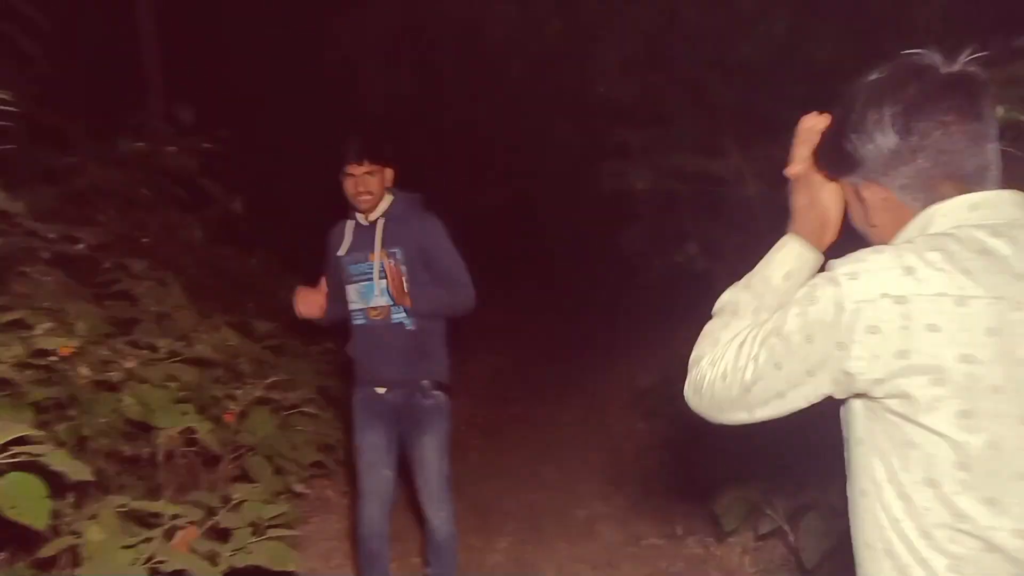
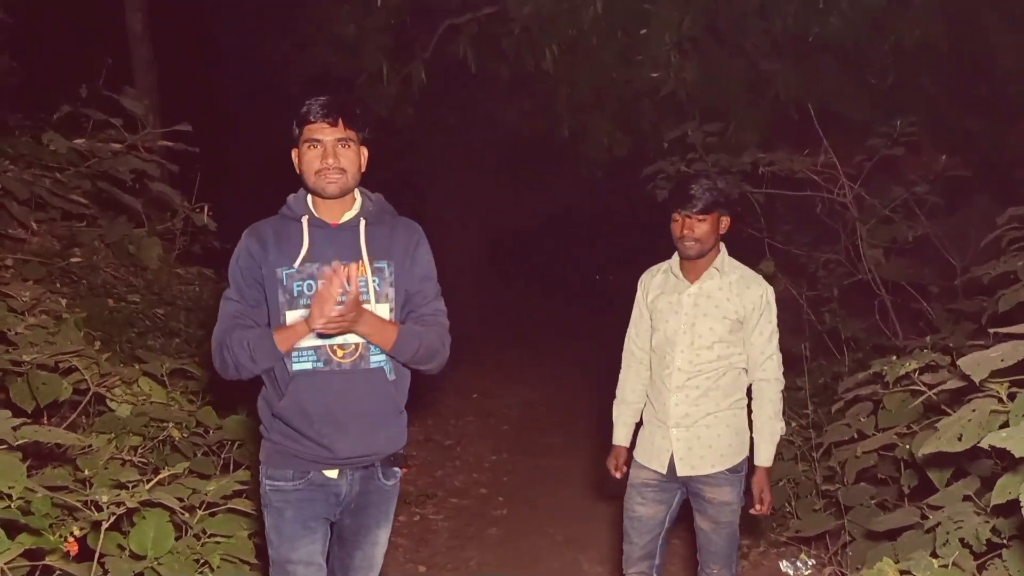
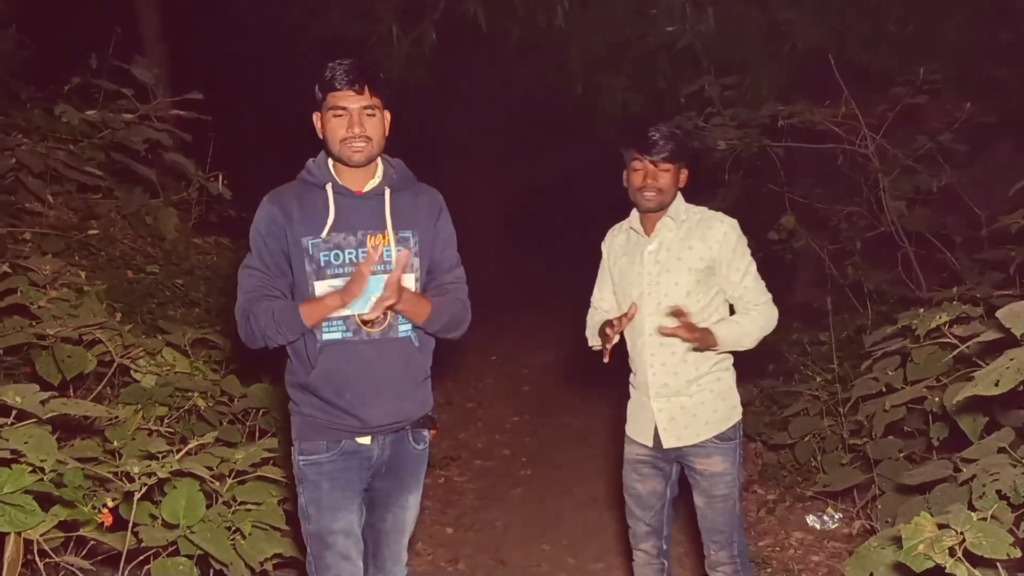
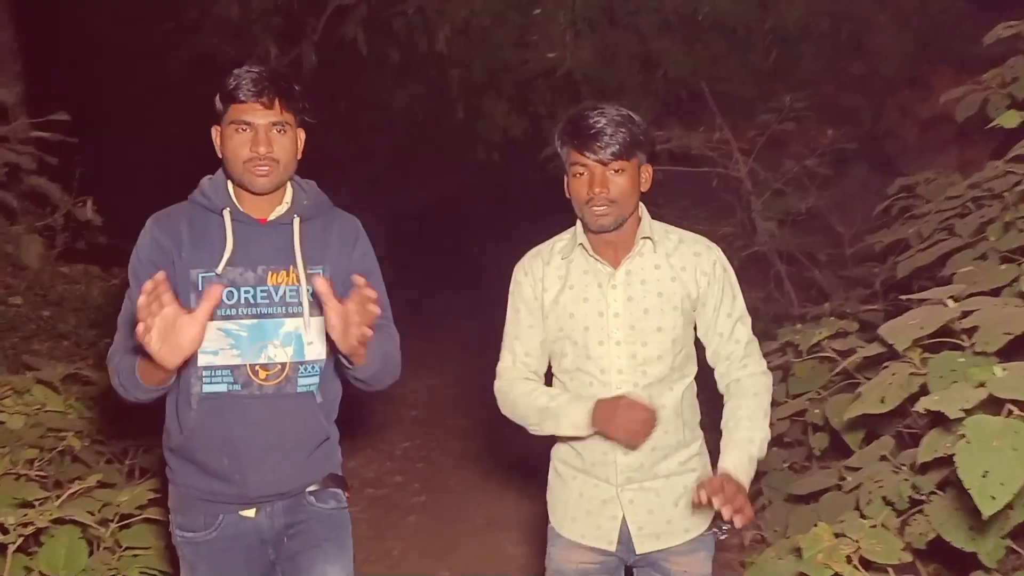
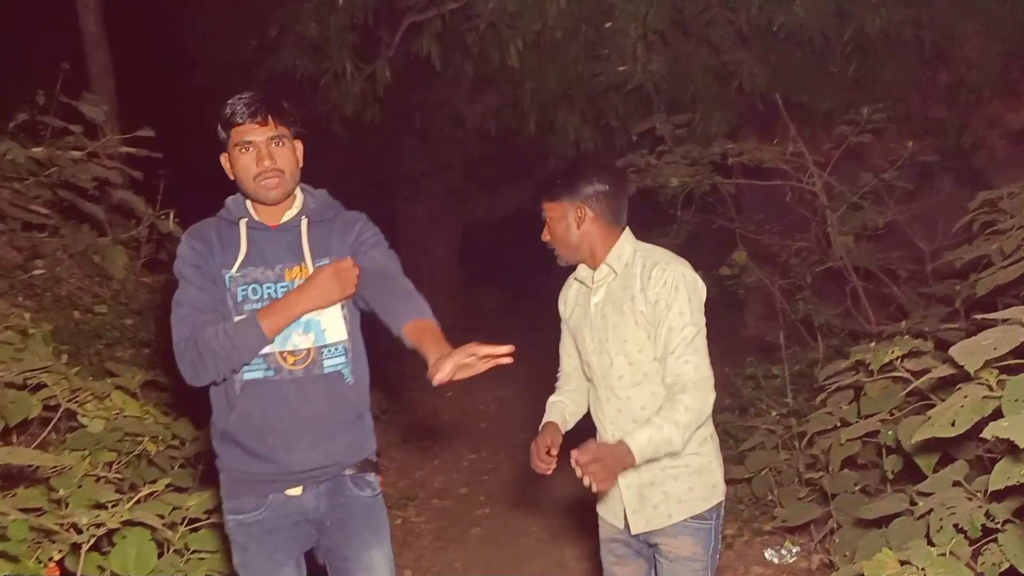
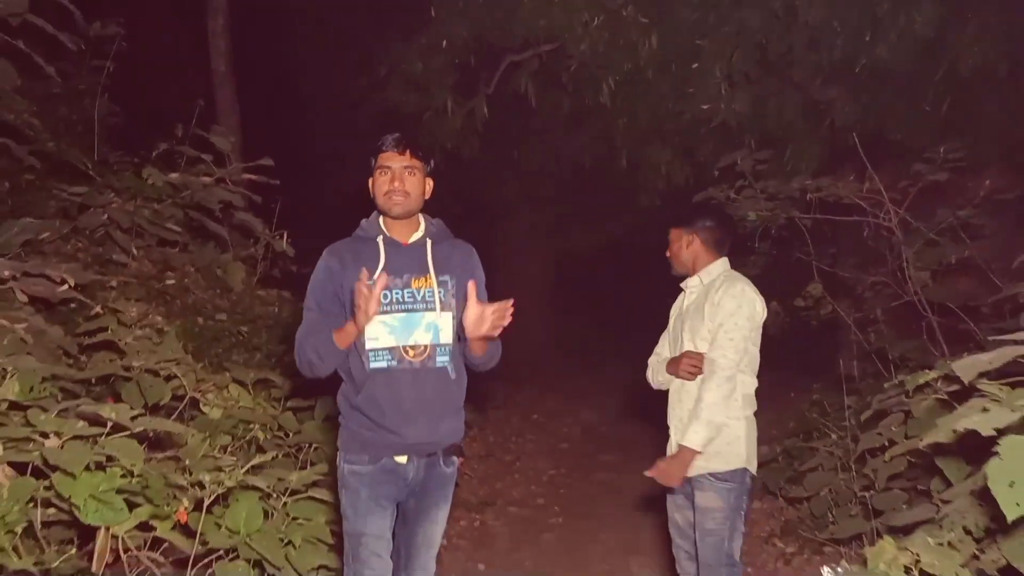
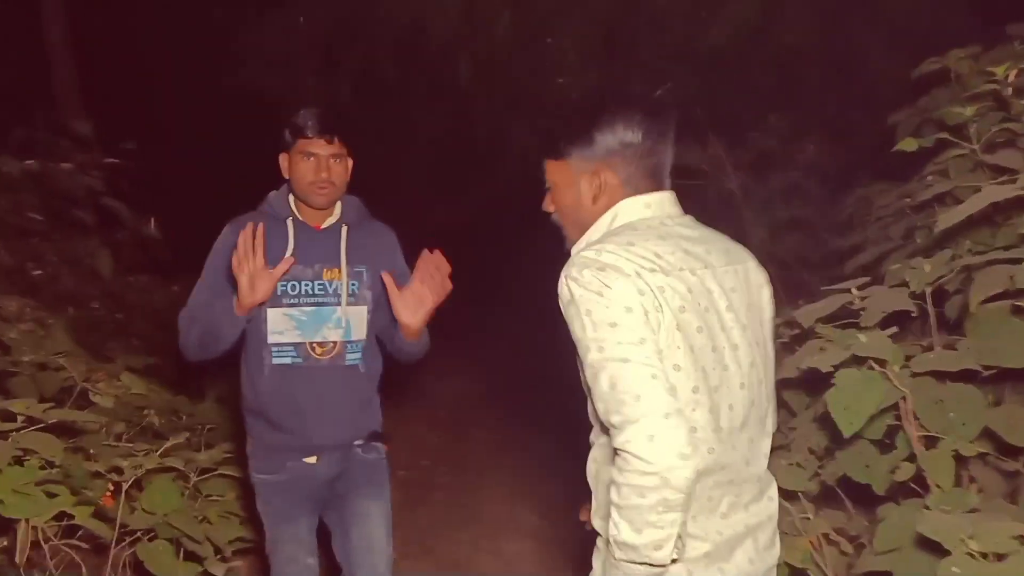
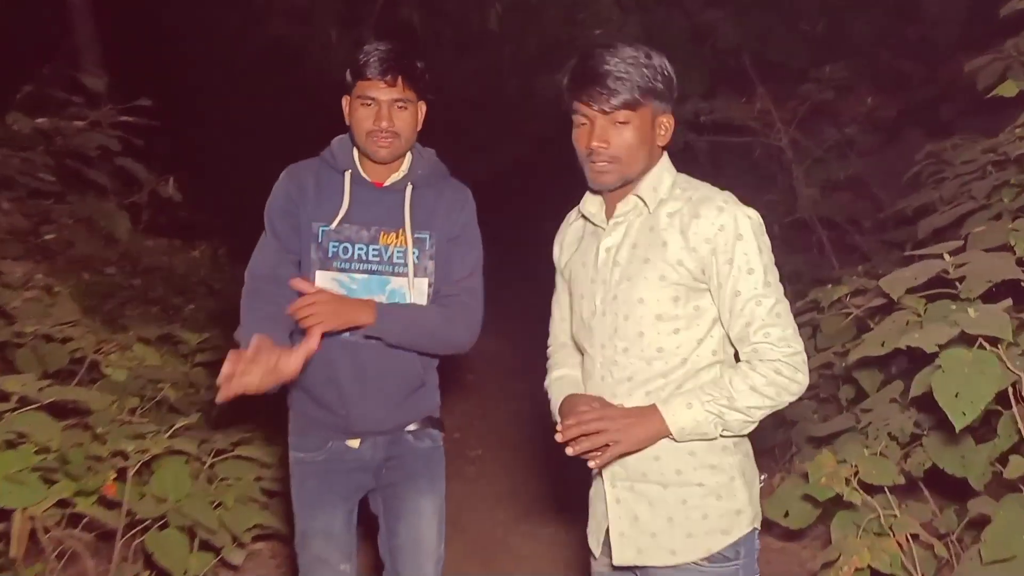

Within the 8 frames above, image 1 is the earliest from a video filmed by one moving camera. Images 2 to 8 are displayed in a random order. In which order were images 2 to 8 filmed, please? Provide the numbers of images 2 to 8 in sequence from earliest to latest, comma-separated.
7, 8, 4, 5, 3, 2, 6
